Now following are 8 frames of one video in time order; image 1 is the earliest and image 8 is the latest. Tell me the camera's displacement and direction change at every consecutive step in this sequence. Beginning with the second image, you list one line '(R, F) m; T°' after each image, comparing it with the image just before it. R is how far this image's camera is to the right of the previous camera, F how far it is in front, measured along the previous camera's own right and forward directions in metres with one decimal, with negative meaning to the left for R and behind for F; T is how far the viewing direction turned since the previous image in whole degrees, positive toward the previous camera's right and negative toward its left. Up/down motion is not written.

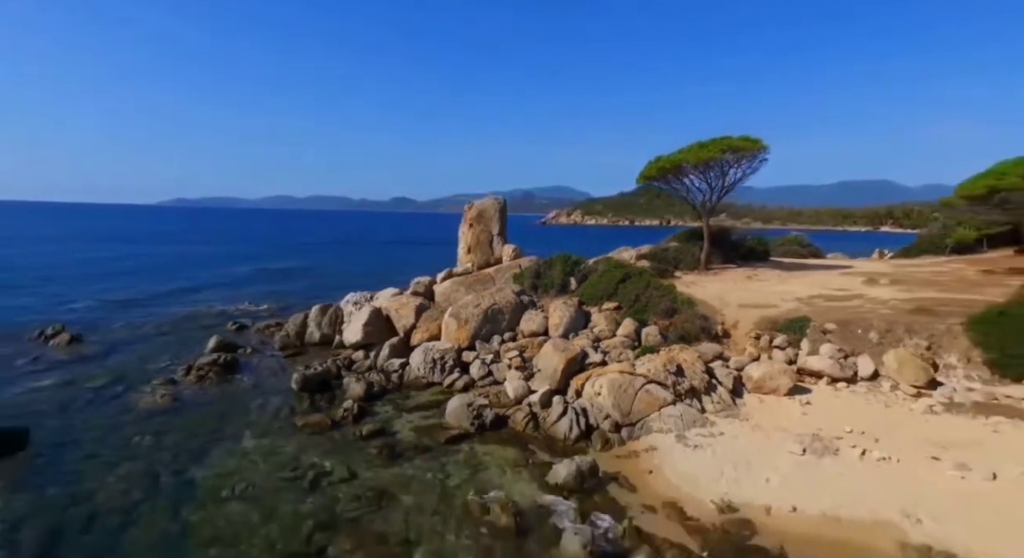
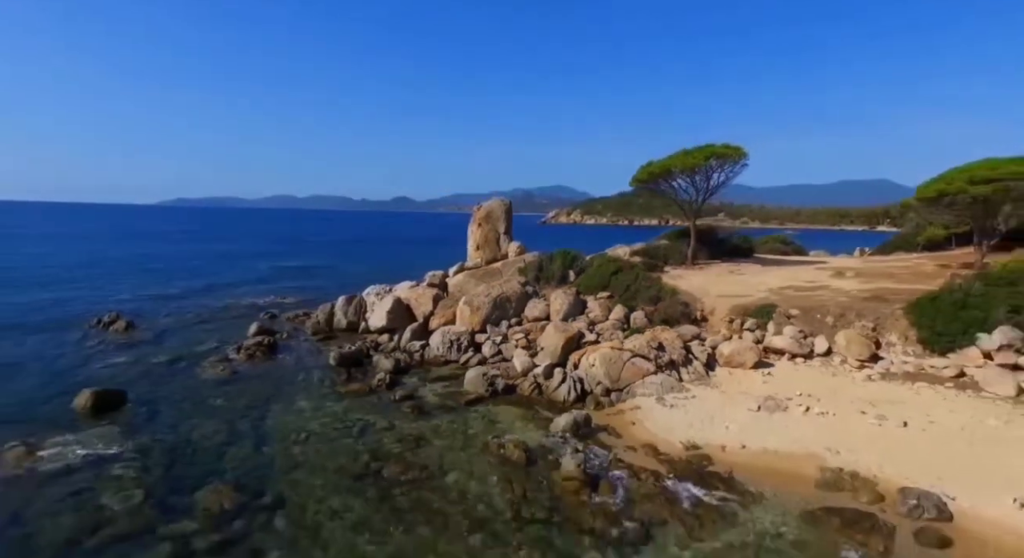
(-0.3, -3.0) m; 0°
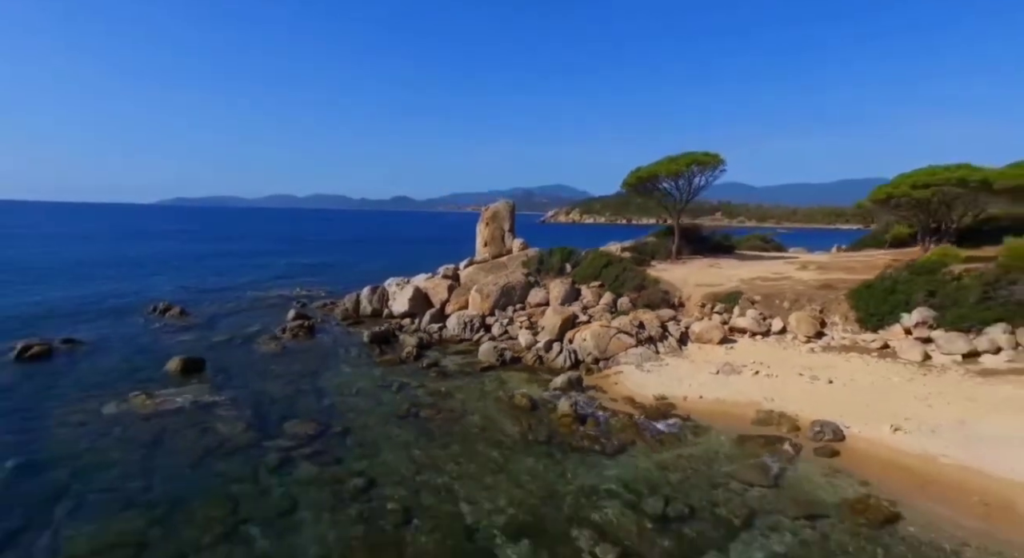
(-0.3, -3.9) m; 0°
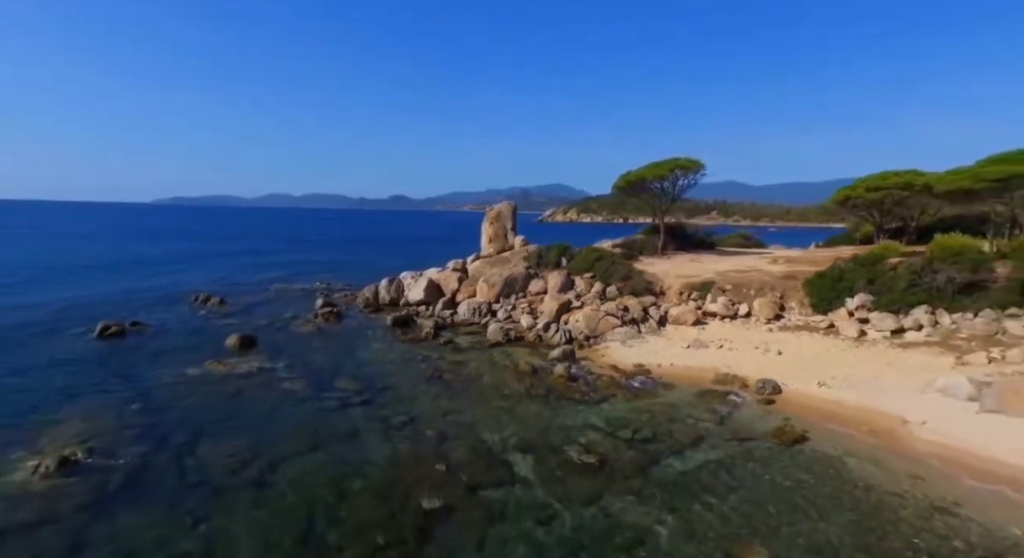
(-0.3, -3.9) m; 0°
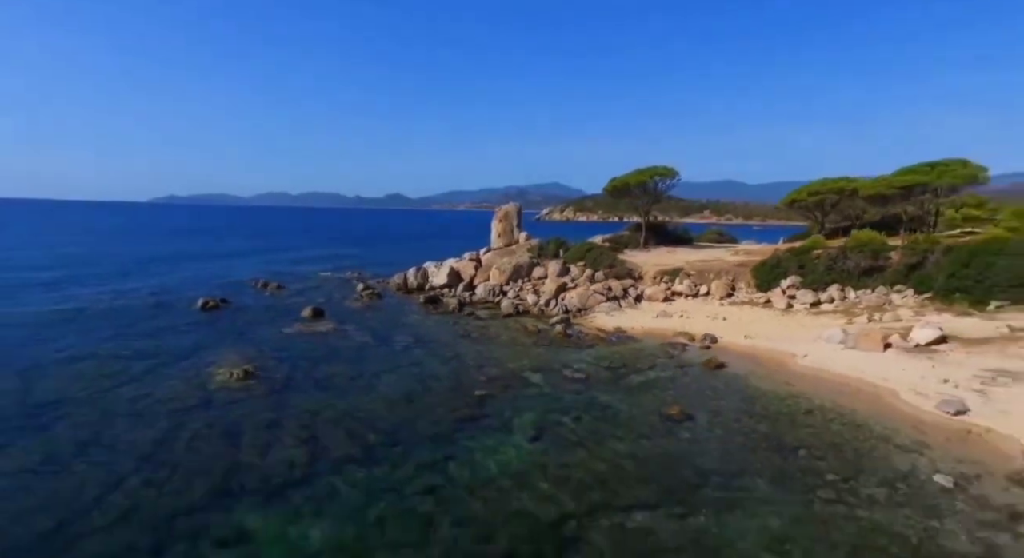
(-0.8, -7.2) m; 0°
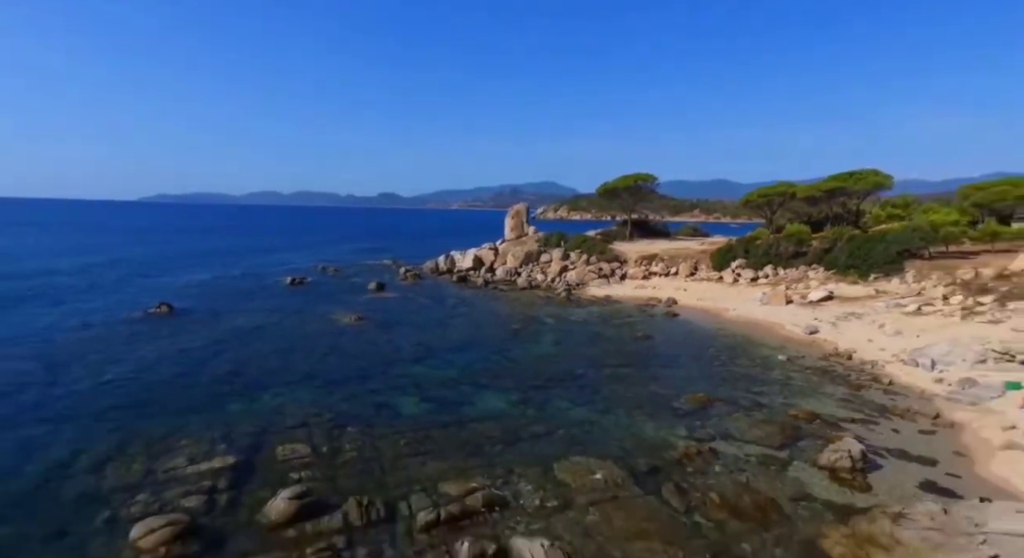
(-1.6, -10.1) m; +1°
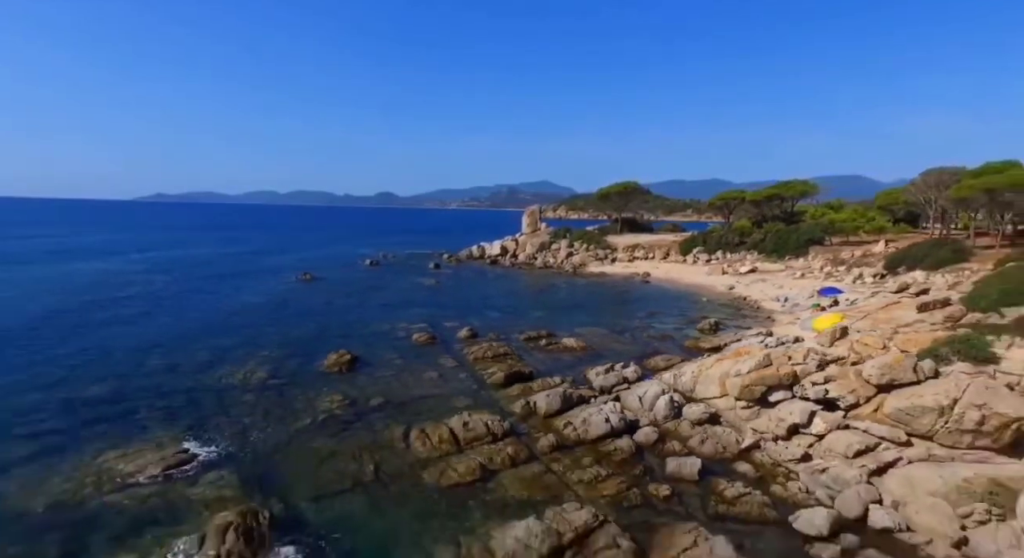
(-2.3, -15.1) m; 0°
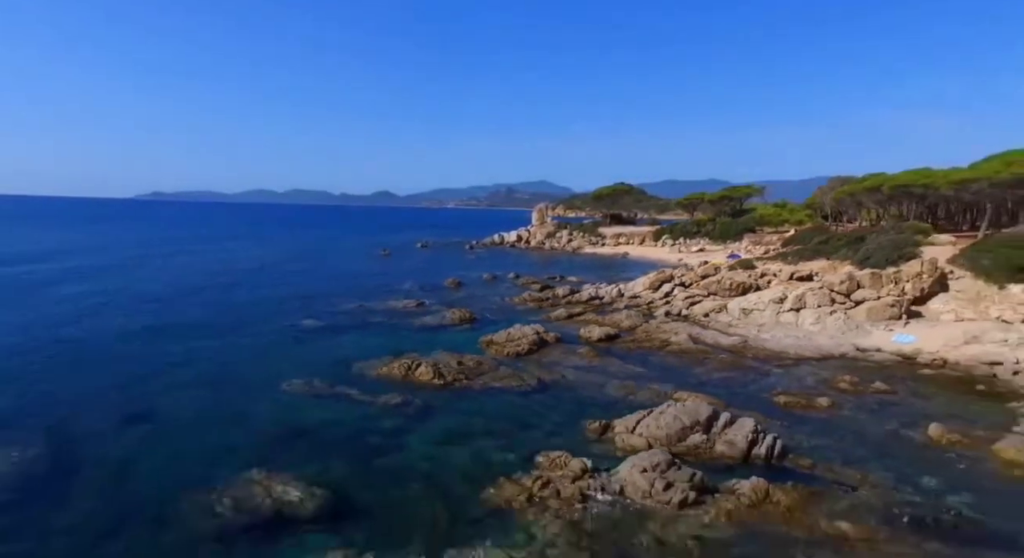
(-2.4, -18.5) m; 0°
